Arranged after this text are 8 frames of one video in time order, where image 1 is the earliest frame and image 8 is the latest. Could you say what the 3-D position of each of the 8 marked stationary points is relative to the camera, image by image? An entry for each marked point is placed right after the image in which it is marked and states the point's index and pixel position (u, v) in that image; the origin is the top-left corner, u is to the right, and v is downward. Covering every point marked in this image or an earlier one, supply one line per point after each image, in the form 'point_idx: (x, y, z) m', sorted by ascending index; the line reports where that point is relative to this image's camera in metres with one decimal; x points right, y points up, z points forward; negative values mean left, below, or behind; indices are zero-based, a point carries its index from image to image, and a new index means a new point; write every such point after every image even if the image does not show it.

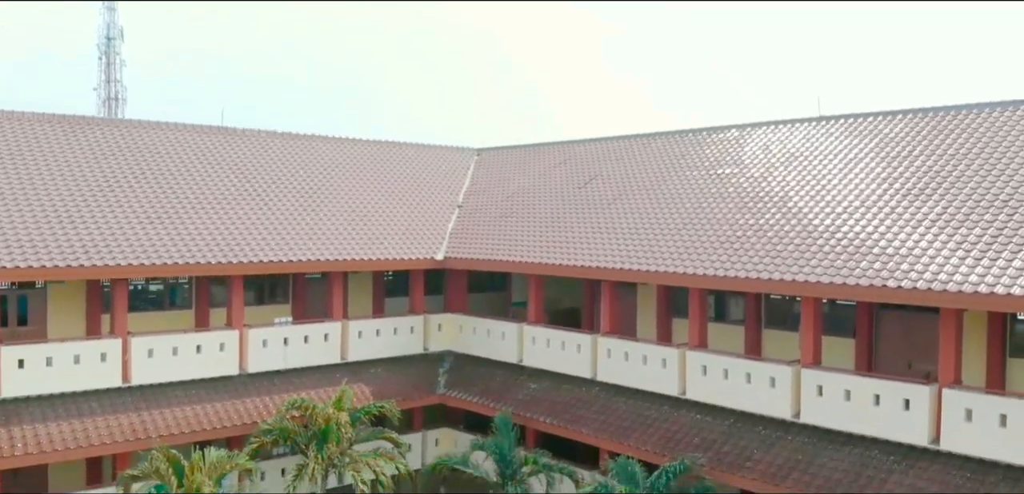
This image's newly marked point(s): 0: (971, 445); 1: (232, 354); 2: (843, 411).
0: (+4.9, -2.1, +13.2) m
1: (-4.3, -1.7, +19.1) m
2: (+3.9, -2.0, +14.7) m
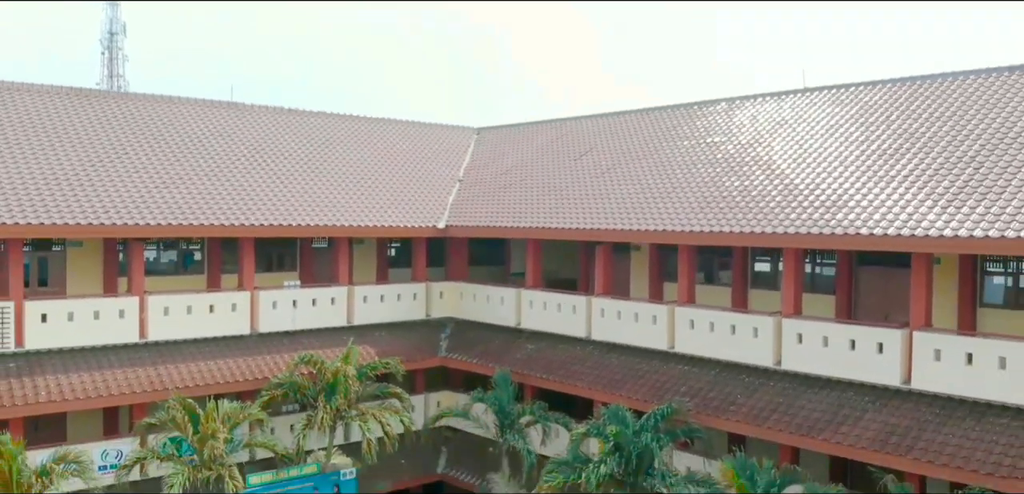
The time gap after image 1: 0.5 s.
0: (+4.9, -1.6, +14.1) m
1: (-4.3, -1.1, +20.0) m
2: (+3.9, -1.4, +15.6) m
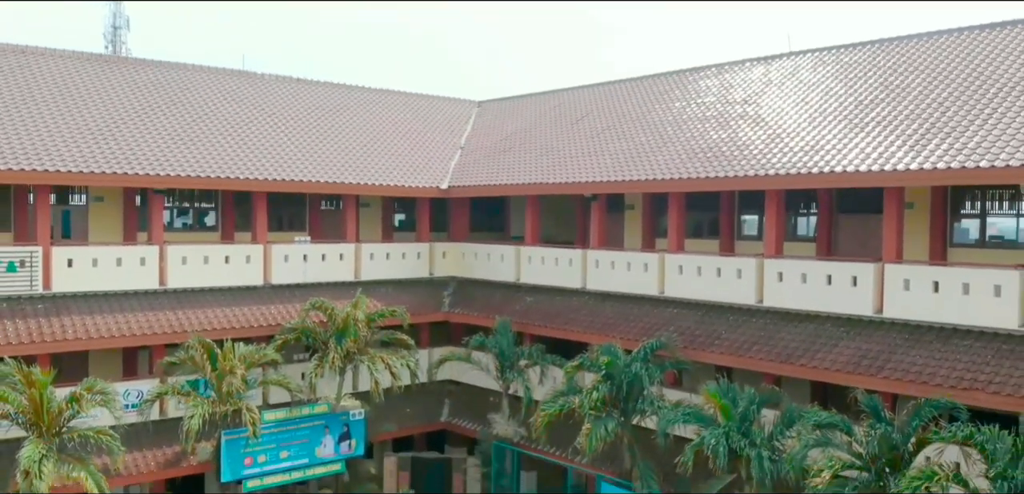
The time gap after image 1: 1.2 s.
0: (+4.9, -0.8, +15.2) m
1: (-4.3, -0.3, +21.1) m
2: (+3.9, -0.6, +16.7) m
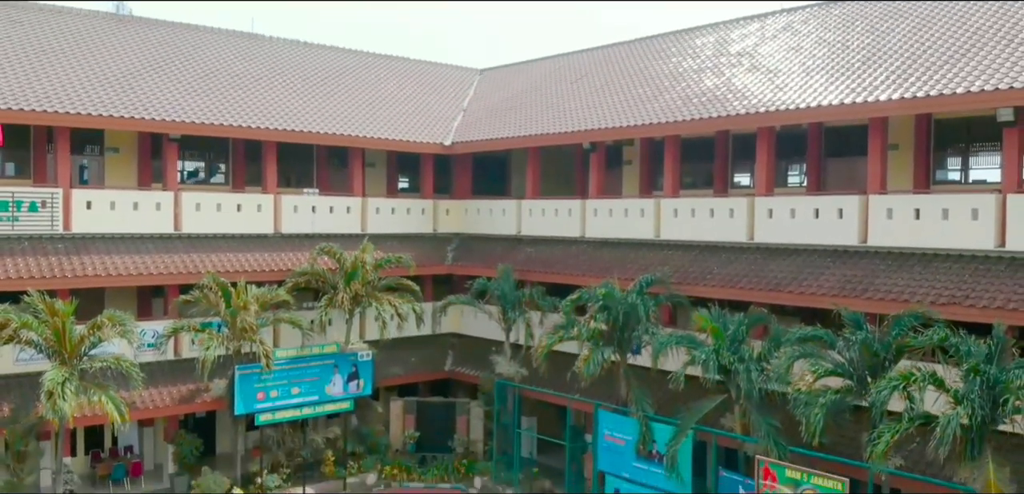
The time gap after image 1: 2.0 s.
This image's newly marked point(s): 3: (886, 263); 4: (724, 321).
0: (+4.9, +0.1, +15.9) m
1: (-4.3, +0.6, +21.9) m
2: (+3.9, +0.3, +17.4) m
3: (+4.9, -0.2, +16.0) m
4: (+2.7, -1.0, +15.9) m
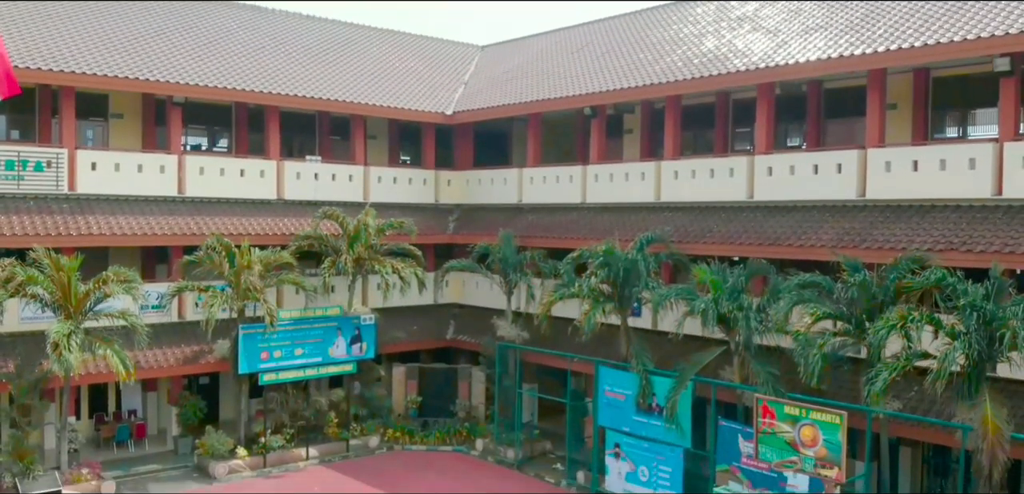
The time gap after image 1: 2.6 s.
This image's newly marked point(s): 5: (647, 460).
0: (+4.9, +0.7, +16.1) m
1: (-4.3, +1.2, +22.0) m
2: (+4.0, +0.9, +17.6) m
3: (+4.9, +0.4, +16.1) m
4: (+2.7, -0.4, +16.1) m
5: (+1.9, -3.0, +17.2) m
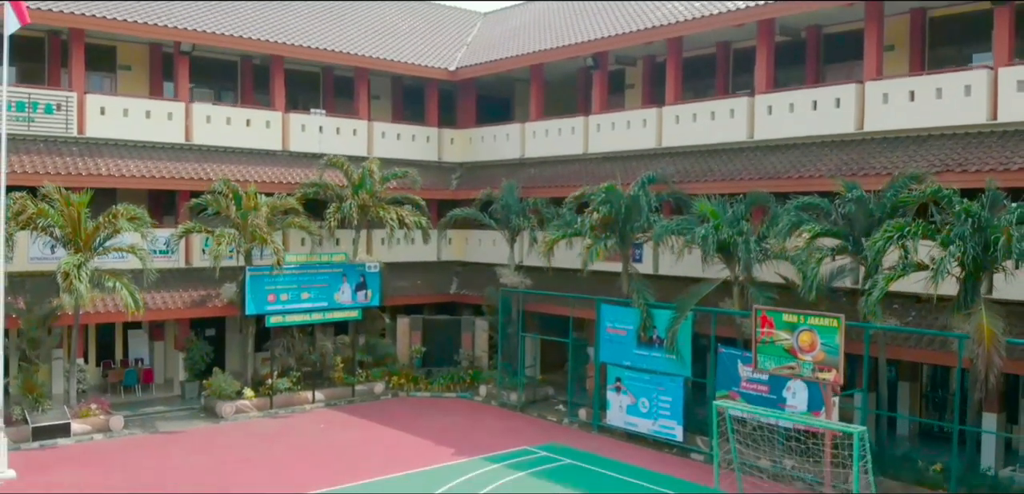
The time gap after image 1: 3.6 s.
0: (+5.0, +1.6, +16.3) m
1: (-4.2, +2.1, +22.3) m
2: (+4.0, +1.8, +17.8) m
3: (+4.9, +1.3, +16.4) m
4: (+2.8, +0.6, +16.3) m
5: (+1.9, -2.0, +17.4) m
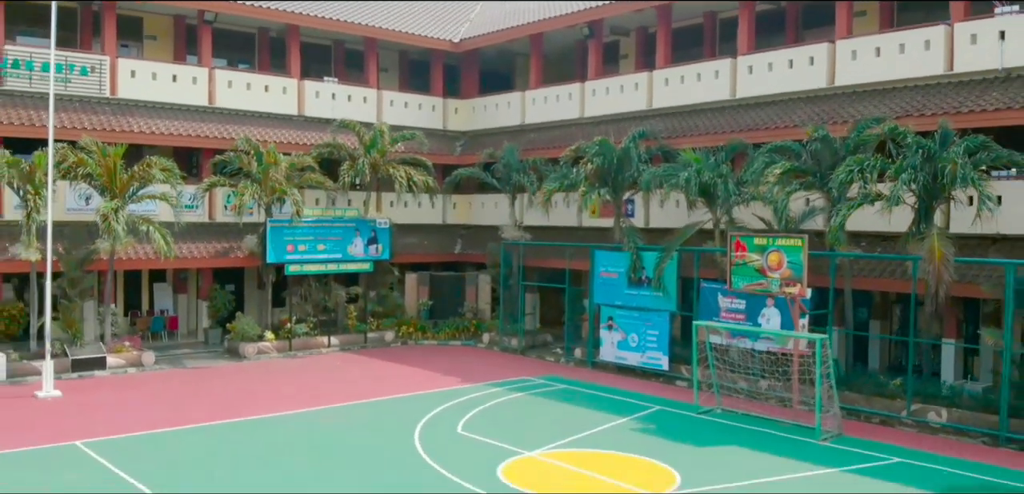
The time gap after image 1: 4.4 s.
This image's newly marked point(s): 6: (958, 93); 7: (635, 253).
0: (+5.0, +2.5, +17.8) m
1: (-4.2, +2.9, +23.8) m
2: (+4.0, +2.6, +19.3) m
3: (+4.9, +2.1, +17.9) m
4: (+2.8, +1.4, +17.8) m
5: (+1.9, -1.2, +18.9) m
6: (+5.9, +2.0, +16.2) m
7: (+1.9, -0.1, +18.8) m
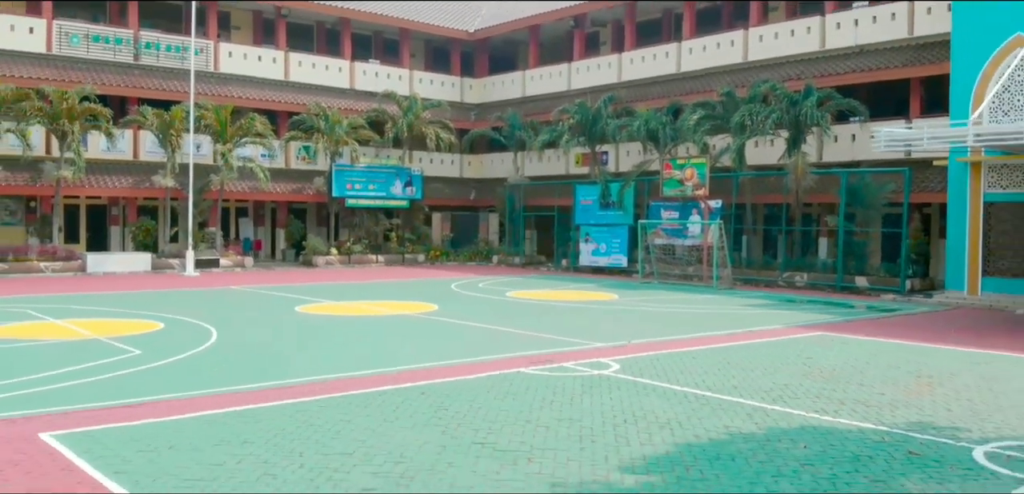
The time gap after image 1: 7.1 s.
0: (+5.0, +3.9, +24.8) m
1: (-4.1, +4.3, +30.8) m
2: (+4.1, +4.0, +26.3) m
3: (+5.0, +3.6, +24.9) m
4: (+2.8, +2.8, +24.8) m
5: (+2.0, +0.2, +25.9) m
6: (+5.9, +3.4, +23.2) m
7: (+1.9, +1.3, +25.8) m
